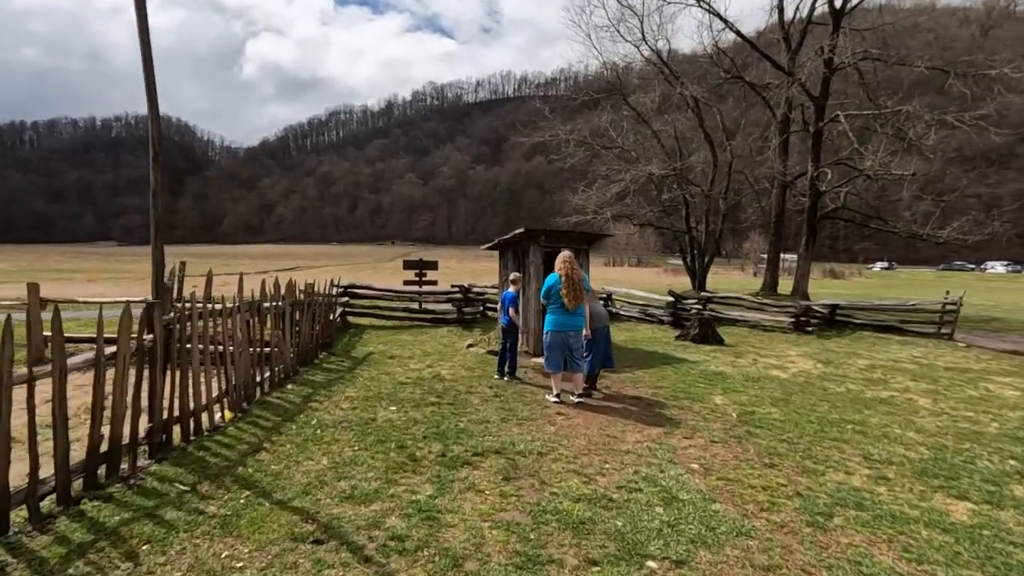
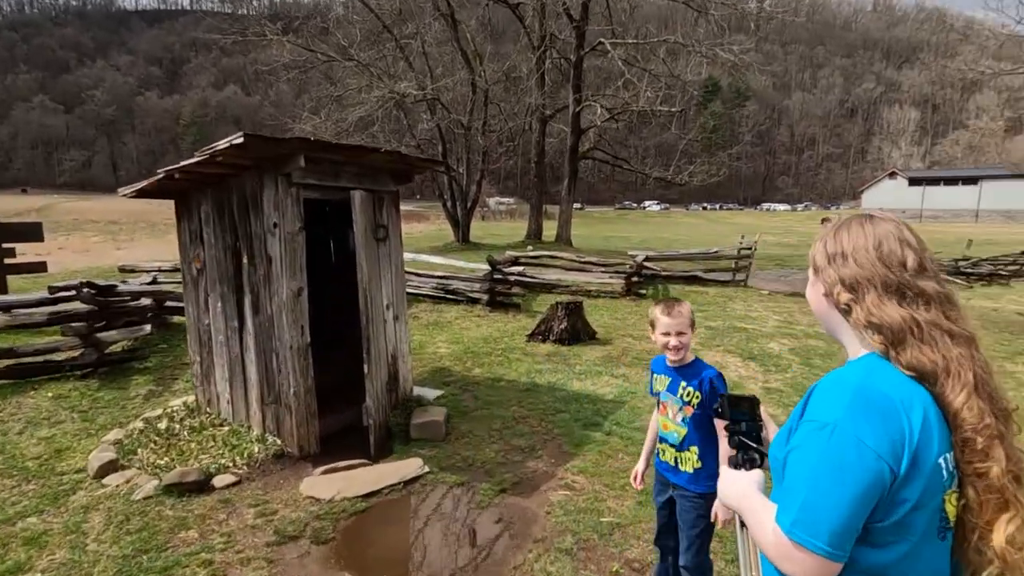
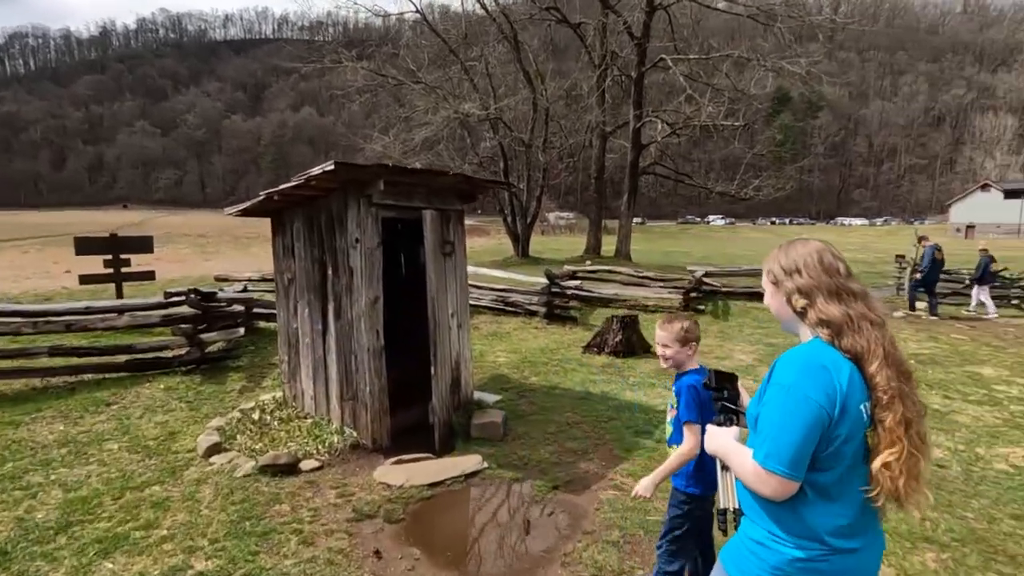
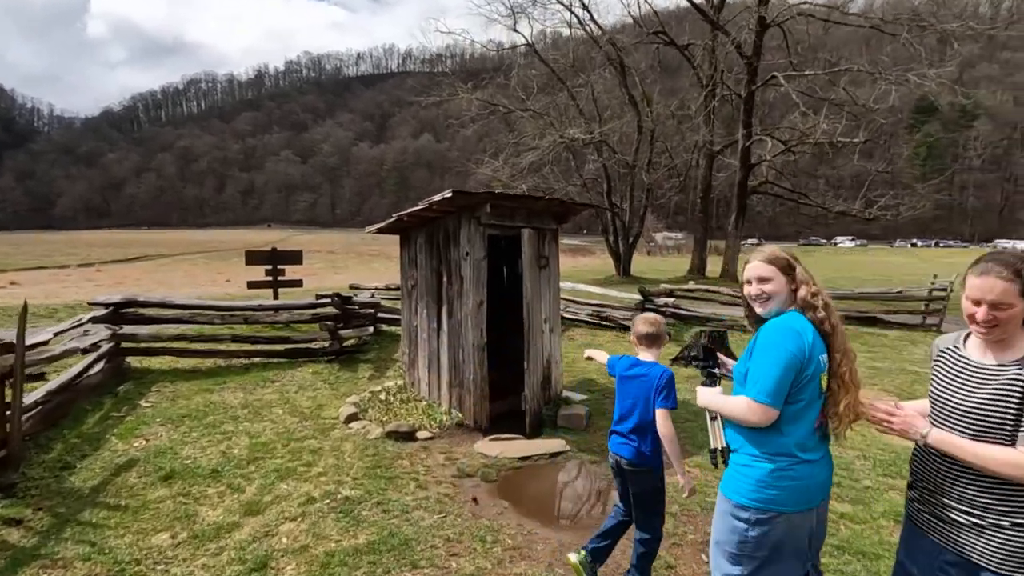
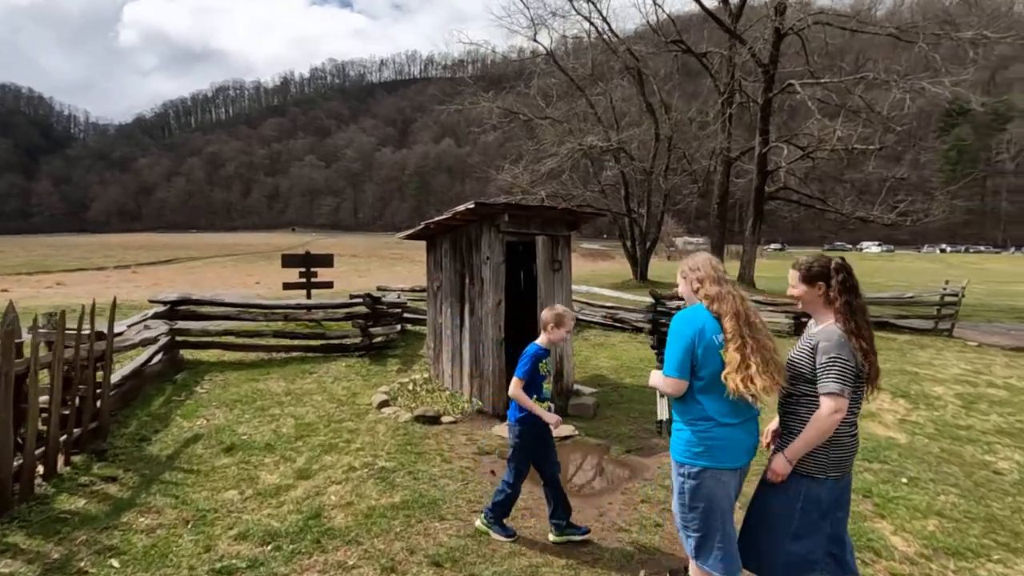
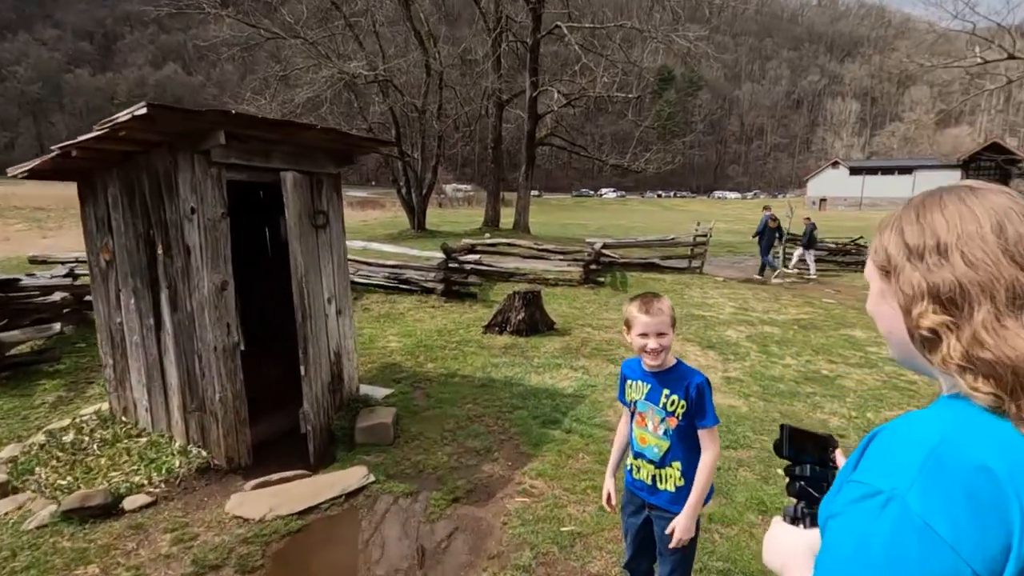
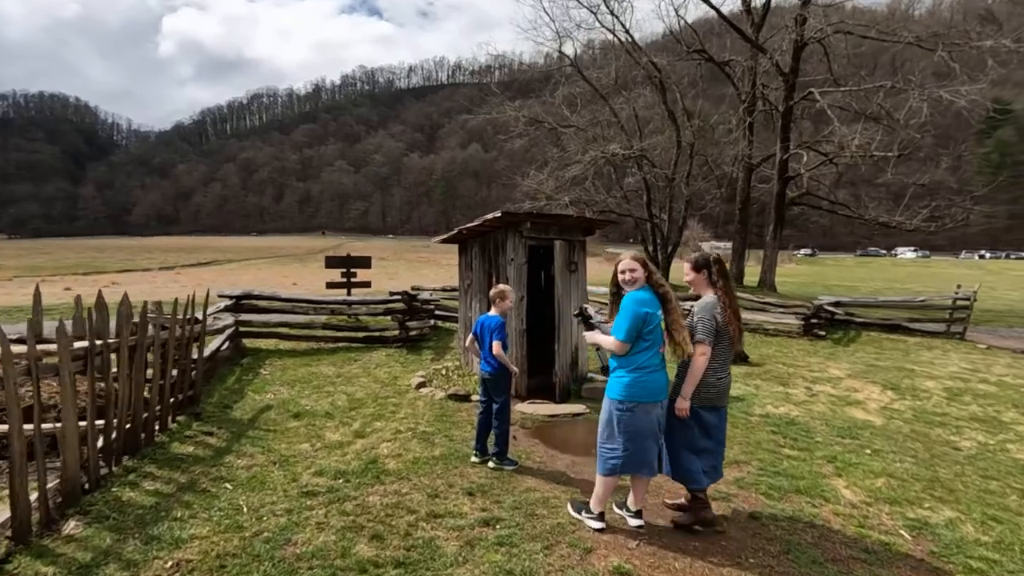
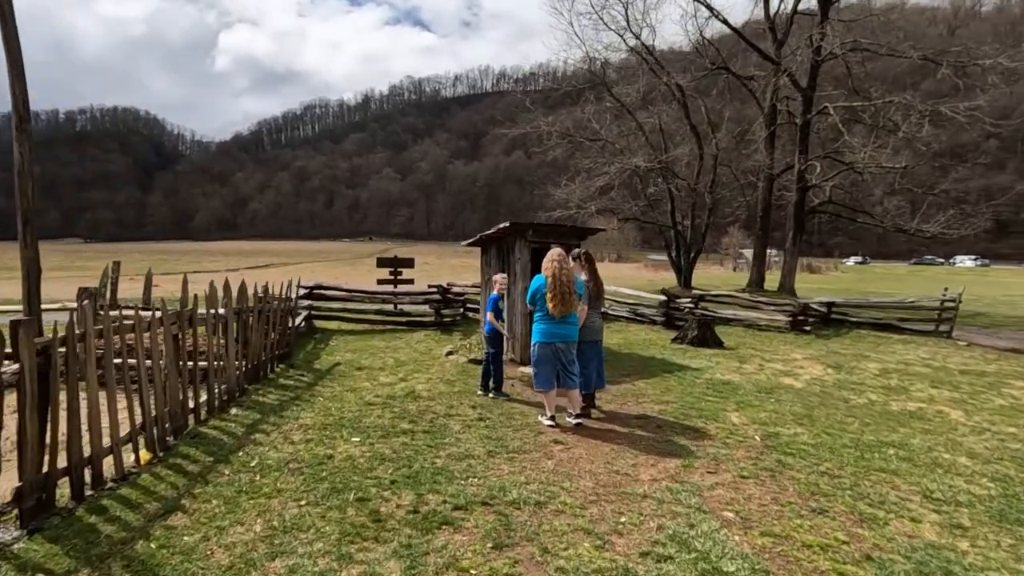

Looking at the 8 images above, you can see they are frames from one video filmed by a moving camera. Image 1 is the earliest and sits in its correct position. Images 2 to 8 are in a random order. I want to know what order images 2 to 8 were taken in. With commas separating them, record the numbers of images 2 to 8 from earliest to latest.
8, 7, 5, 4, 3, 2, 6
